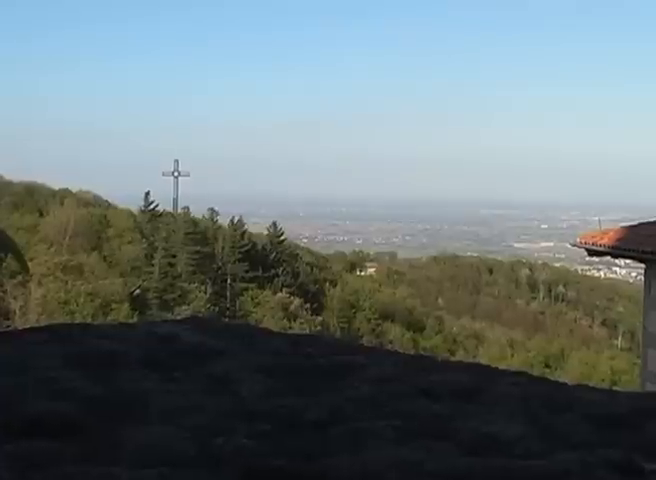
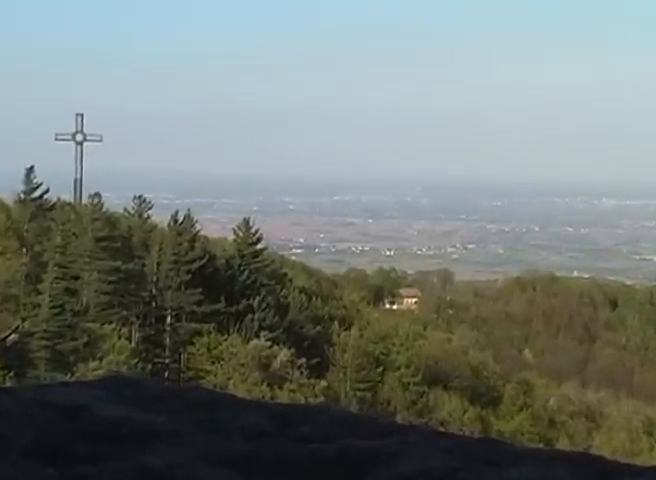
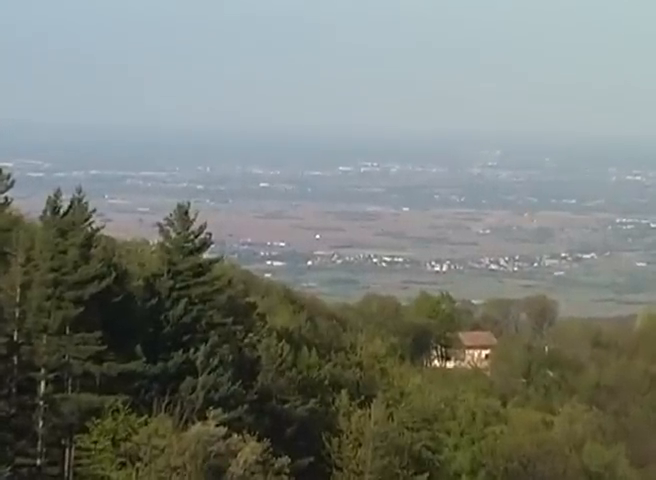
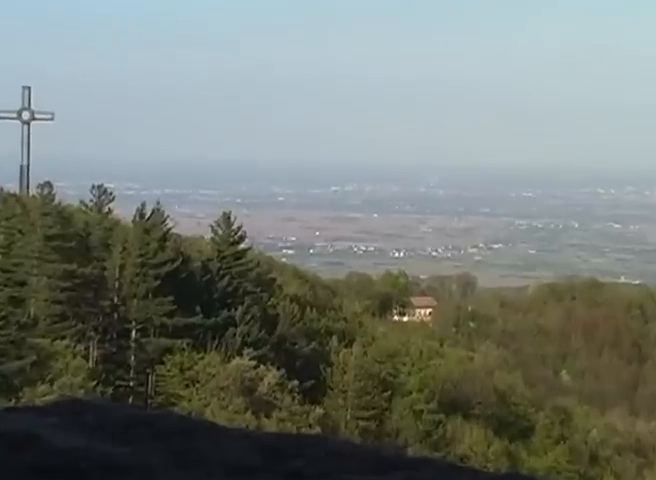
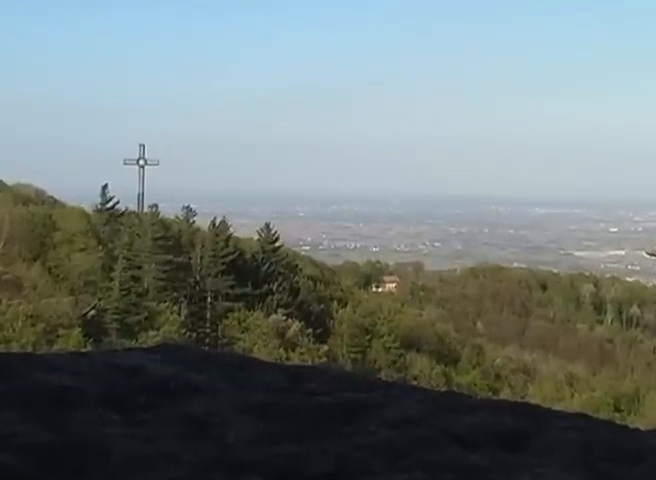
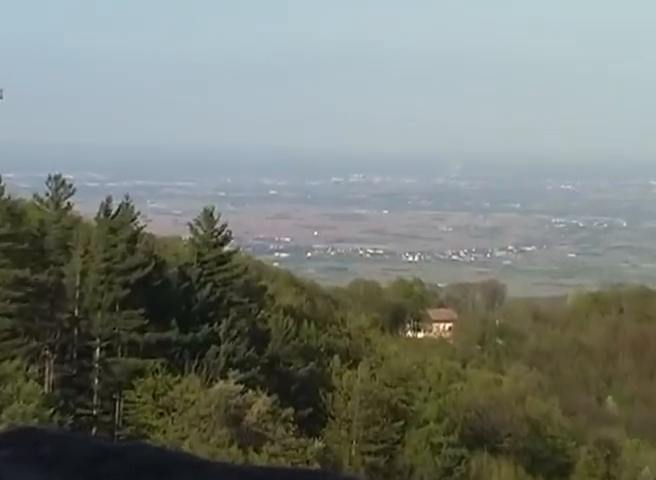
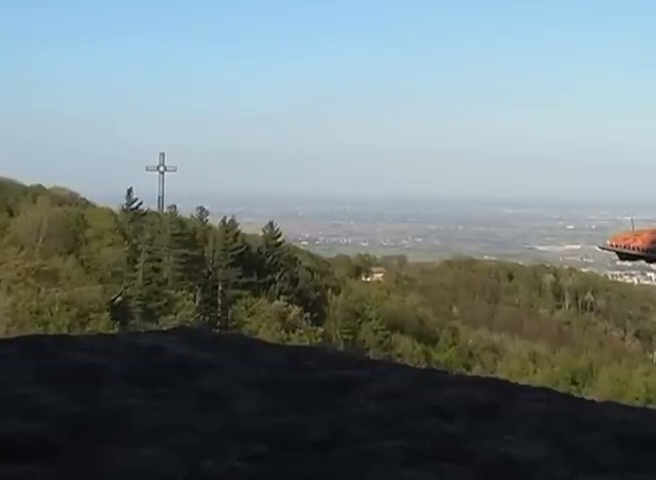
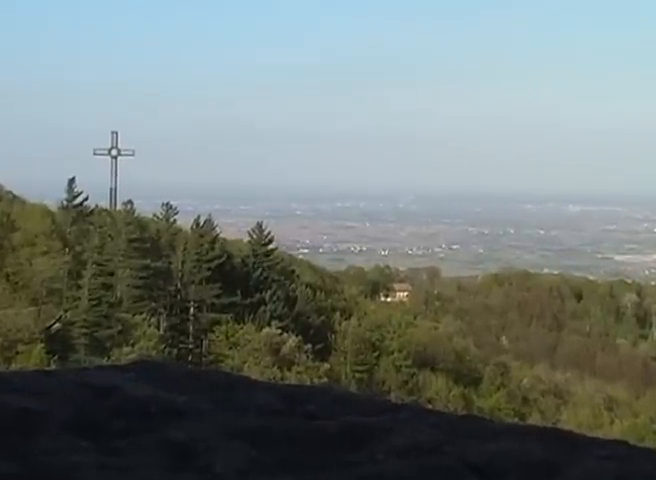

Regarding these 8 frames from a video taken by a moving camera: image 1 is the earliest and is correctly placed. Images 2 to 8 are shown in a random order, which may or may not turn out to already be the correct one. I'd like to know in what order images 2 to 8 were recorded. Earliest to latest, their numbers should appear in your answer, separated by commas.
7, 5, 8, 2, 4, 6, 3
